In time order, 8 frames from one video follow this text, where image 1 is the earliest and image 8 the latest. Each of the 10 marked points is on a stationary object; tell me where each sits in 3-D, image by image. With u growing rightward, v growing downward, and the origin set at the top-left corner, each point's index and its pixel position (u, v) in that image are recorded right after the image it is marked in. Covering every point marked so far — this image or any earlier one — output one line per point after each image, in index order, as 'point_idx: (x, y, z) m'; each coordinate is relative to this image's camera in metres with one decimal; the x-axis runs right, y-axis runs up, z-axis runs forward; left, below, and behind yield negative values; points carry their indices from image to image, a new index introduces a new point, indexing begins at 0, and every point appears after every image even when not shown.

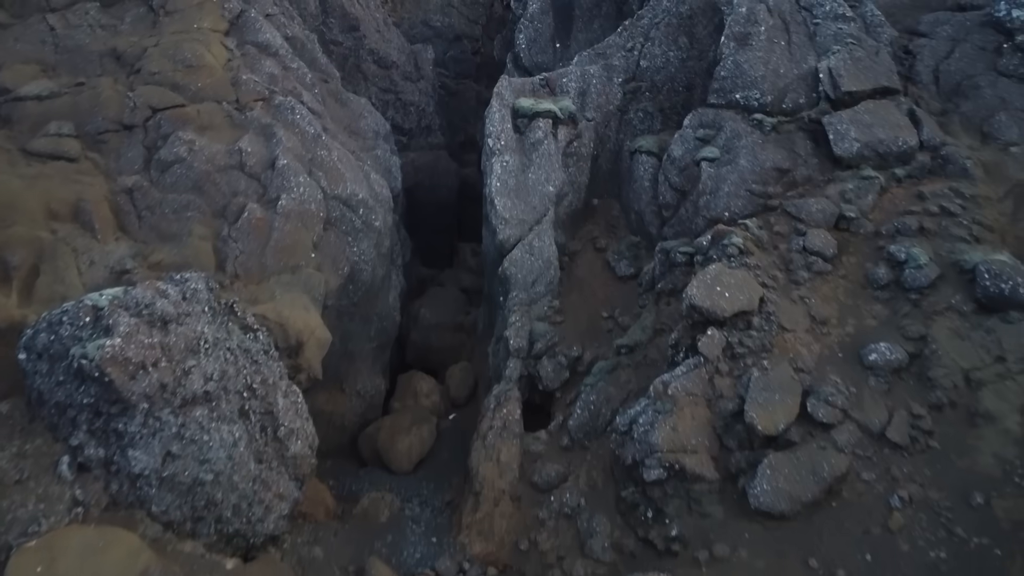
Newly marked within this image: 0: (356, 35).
0: (-1.5, +2.4, +7.5) m
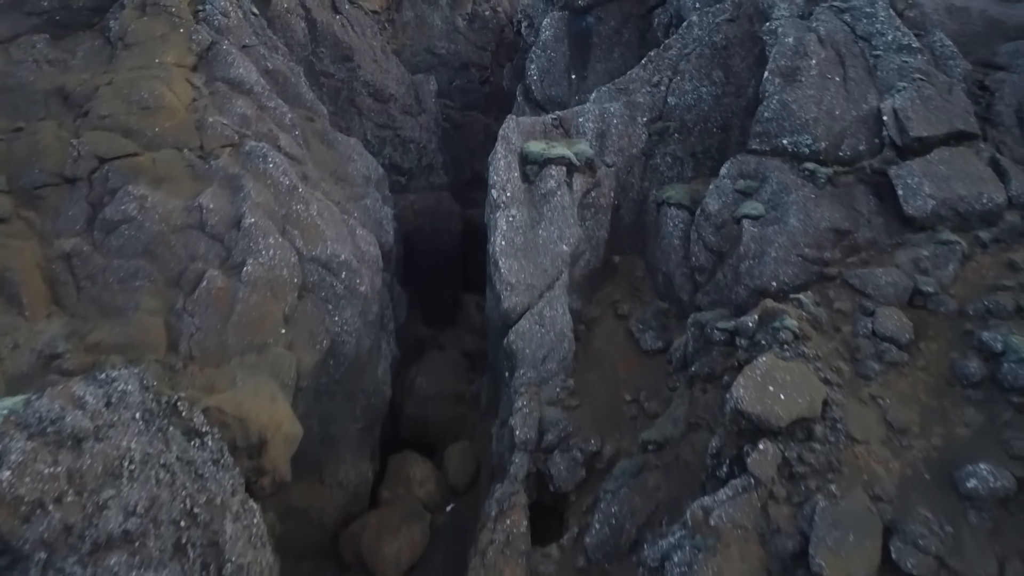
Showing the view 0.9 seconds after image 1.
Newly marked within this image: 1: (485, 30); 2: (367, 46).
0: (-1.4, +1.9, +6.8) m
1: (-0.3, +2.8, +8.4) m
2: (-1.3, +2.2, +7.1) m
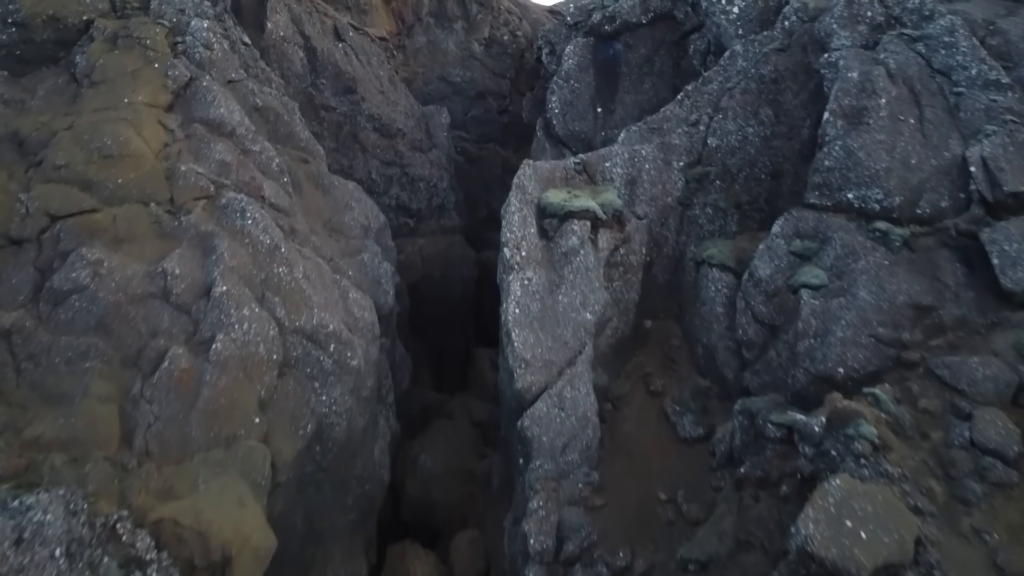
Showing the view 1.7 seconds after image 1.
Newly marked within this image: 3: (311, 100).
0: (-1.2, +1.5, +6.2) m
1: (-0.1, +2.3, +7.8) m
2: (-1.1, +1.7, +6.5) m
3: (-1.5, +1.5, +6.0) m
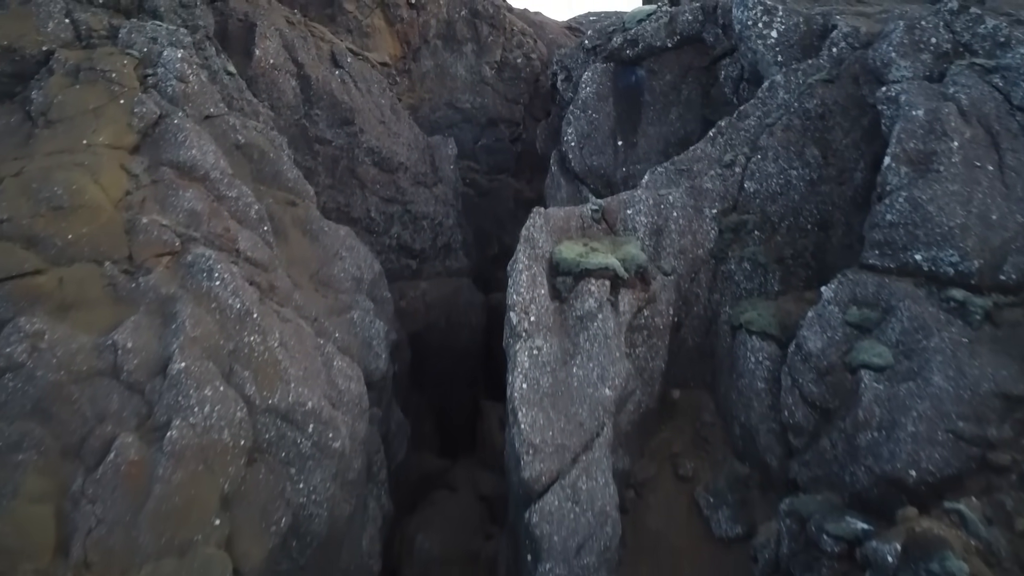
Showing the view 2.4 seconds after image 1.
0: (-1.2, +1.1, +5.7) m
1: (0.0, +1.9, +7.3) m
2: (-1.1, +1.4, +5.9) m
3: (-1.5, +1.1, +5.5) m
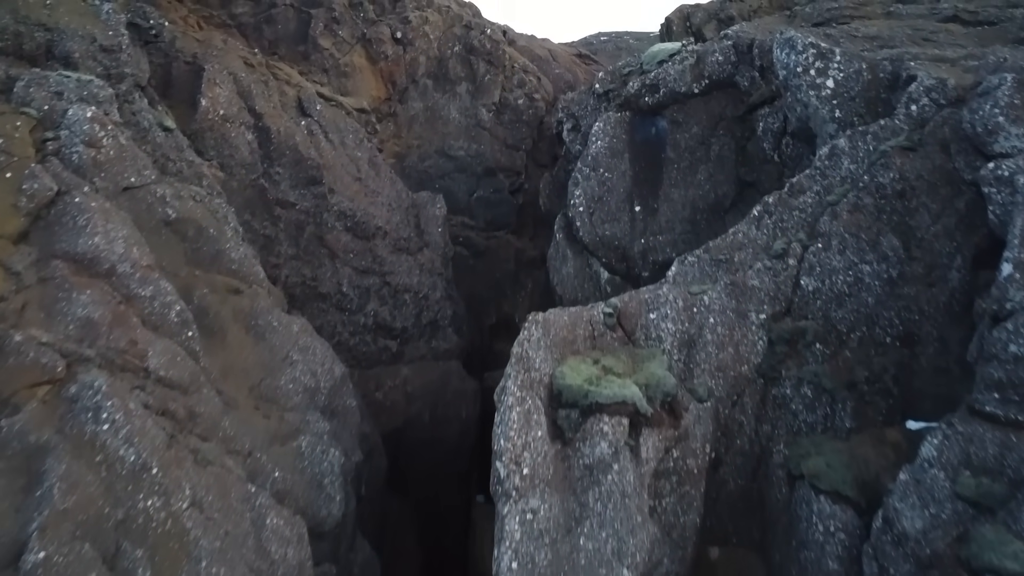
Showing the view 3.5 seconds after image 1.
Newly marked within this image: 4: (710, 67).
0: (-1.2, +0.6, +4.8) m
1: (0.0, +1.3, +6.4) m
2: (-1.1, +0.8, +5.1) m
3: (-1.5, +0.6, +4.7) m
4: (+1.2, +1.3, +4.6) m
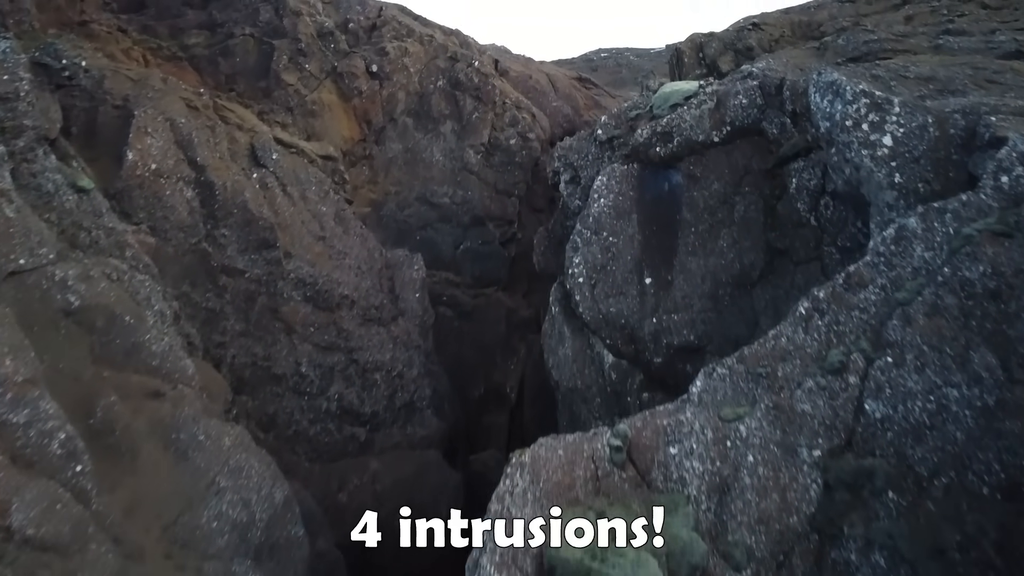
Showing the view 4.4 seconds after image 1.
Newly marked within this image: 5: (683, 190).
0: (-1.2, +0.2, +4.1) m
1: (0.0, +0.9, +5.7) m
2: (-1.1, +0.4, +4.4) m
3: (-1.5, +0.1, +3.9) m
4: (+1.1, +0.9, +3.9) m
5: (+0.9, +0.5, +3.9) m
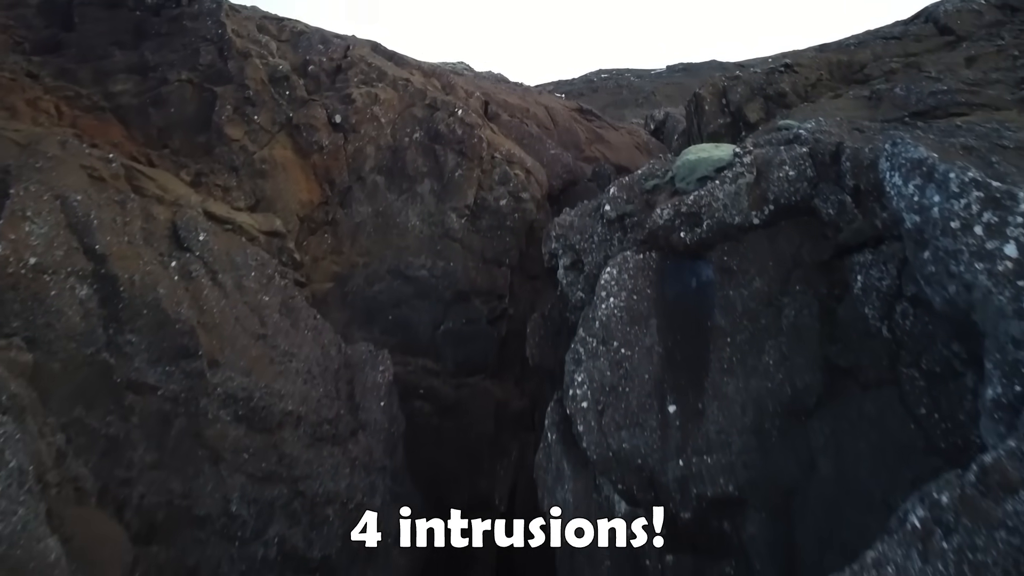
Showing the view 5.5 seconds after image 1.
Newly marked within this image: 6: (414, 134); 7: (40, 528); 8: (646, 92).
0: (-1.3, -0.3, +3.2) m
1: (-0.1, +0.3, +4.8) m
2: (-1.2, -0.1, +3.5) m
3: (-1.6, -0.4, +3.1) m
4: (+1.0, +0.4, +3.1) m
5: (+0.8, 0.0, +3.1) m
6: (-0.6, +0.9, +4.7) m
7: (-1.5, -0.8, +2.4) m
8: (+1.9, +2.8, +11.3) m
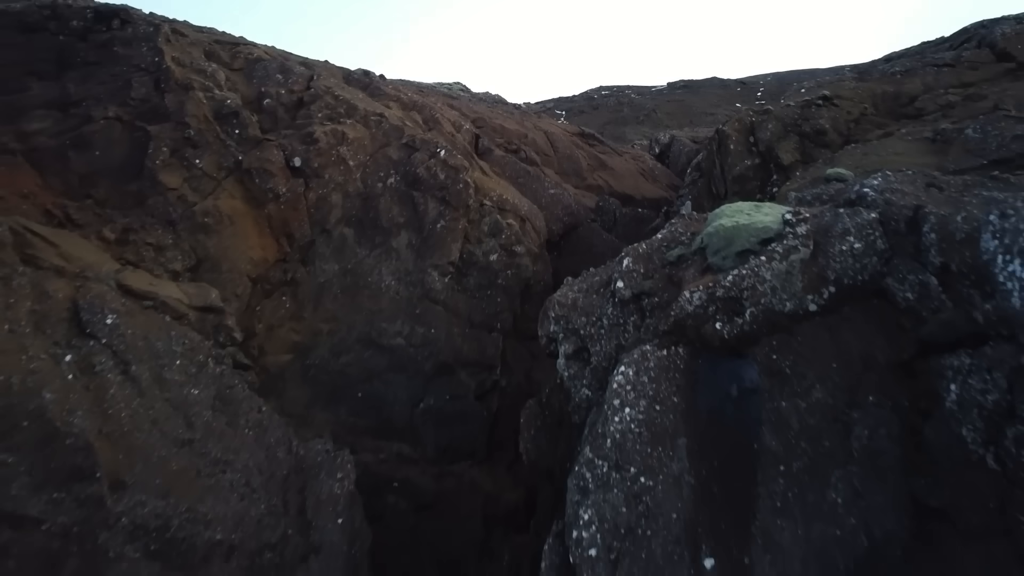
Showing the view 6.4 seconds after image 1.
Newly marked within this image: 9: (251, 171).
0: (-1.3, -0.6, +2.5) m
1: (-0.1, 0.0, +4.1) m
2: (-1.2, -0.4, +2.8) m
3: (-1.6, -0.7, +2.4) m
4: (+1.0, +0.1, +2.4) m
5: (+0.8, -0.3, +2.4) m
6: (-0.6, +0.6, +4.1) m
7: (-1.5, -1.1, +1.7) m
8: (+1.9, +2.3, +10.6) m
9: (-1.2, +0.6, +3.7) m
